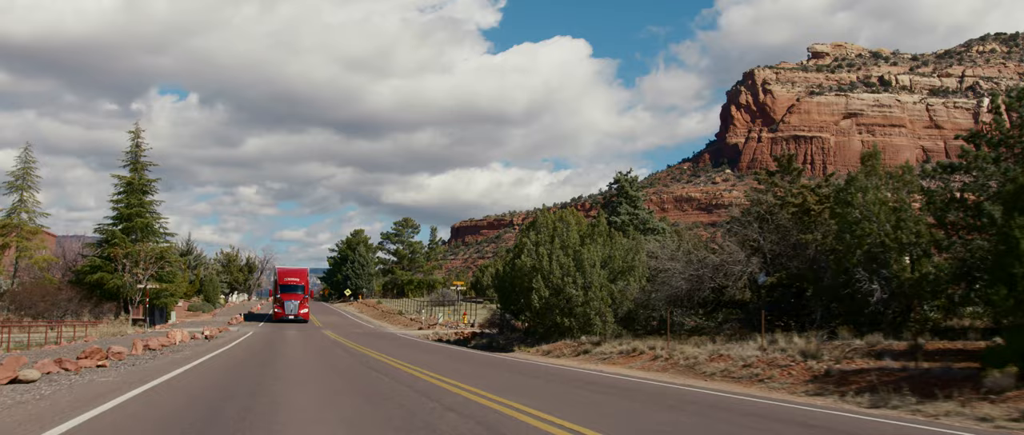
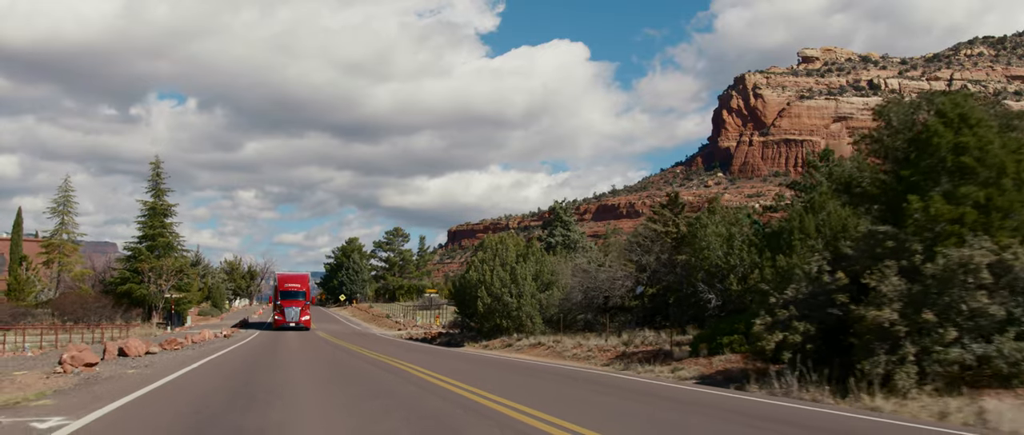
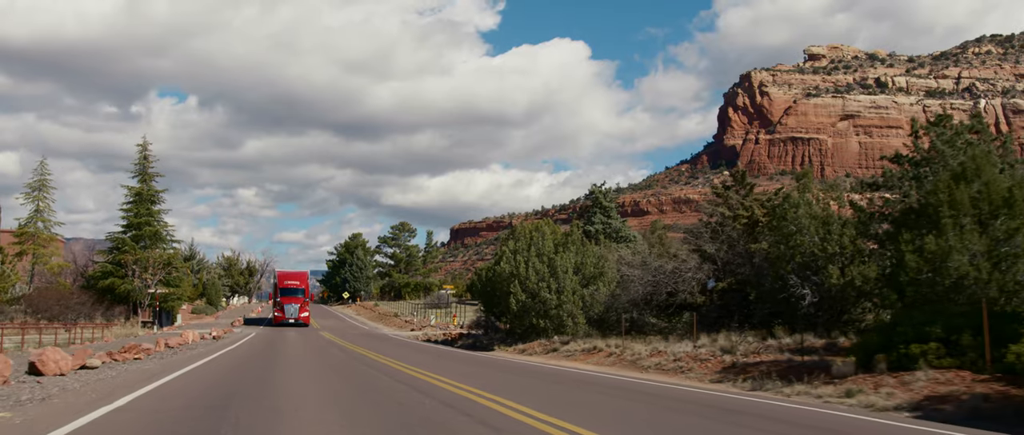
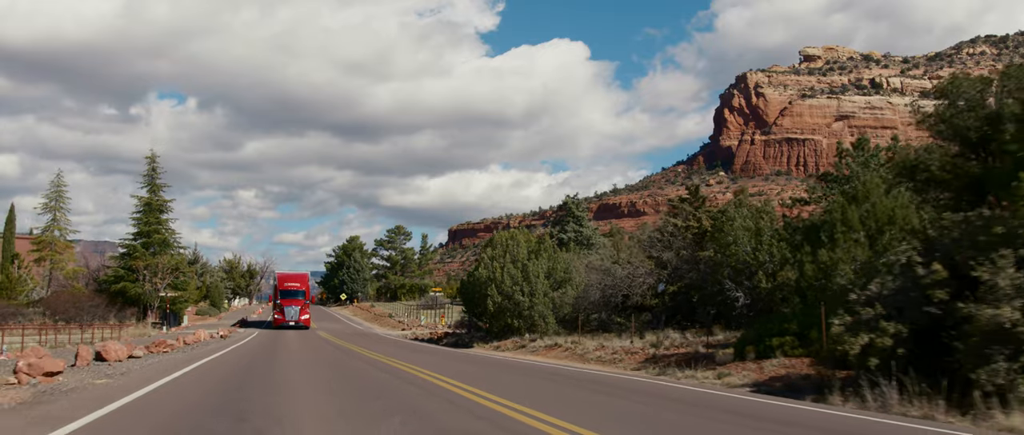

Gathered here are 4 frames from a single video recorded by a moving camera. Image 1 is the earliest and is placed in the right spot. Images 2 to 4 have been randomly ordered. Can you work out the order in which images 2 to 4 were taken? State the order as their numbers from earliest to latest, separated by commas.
3, 4, 2
